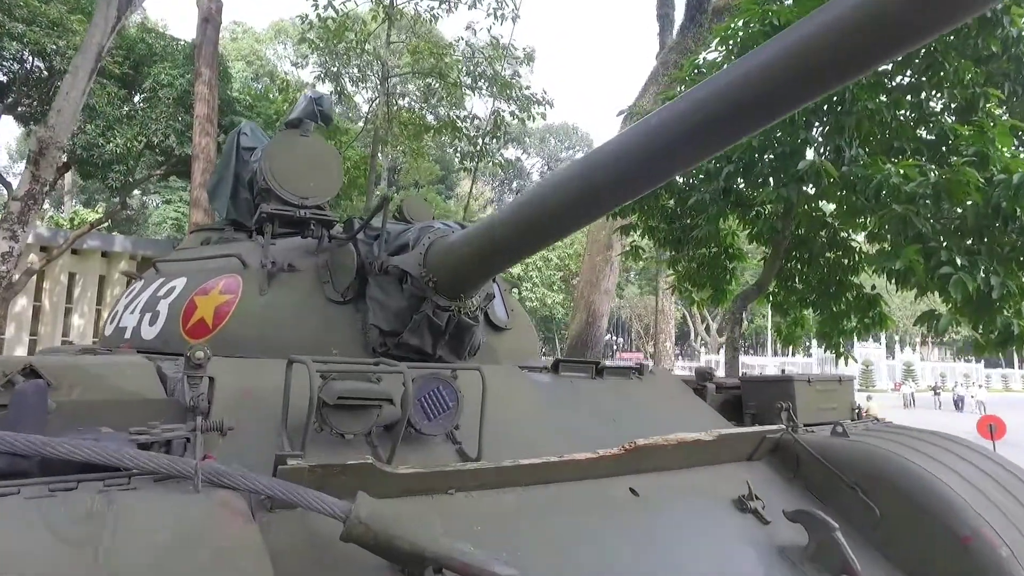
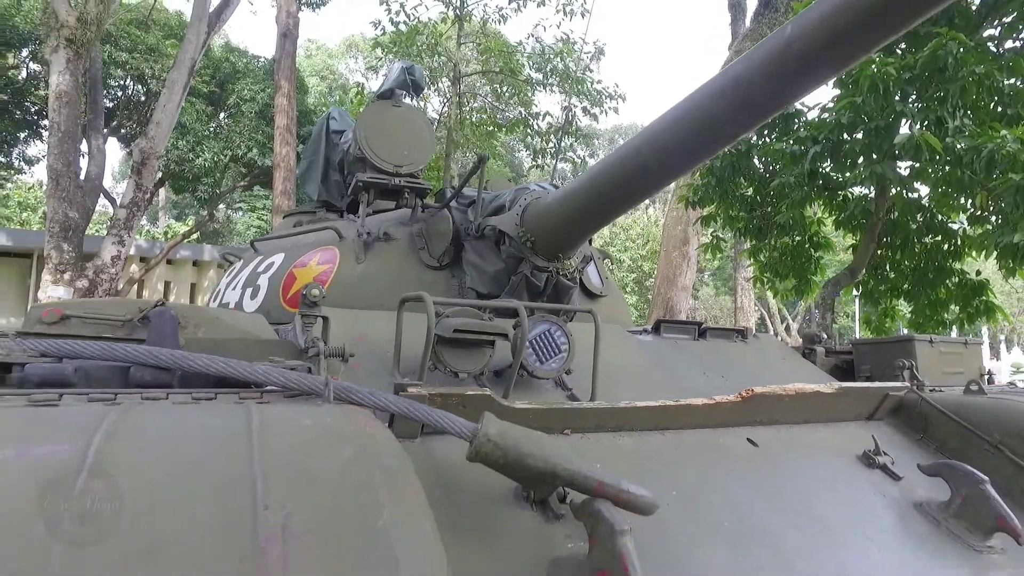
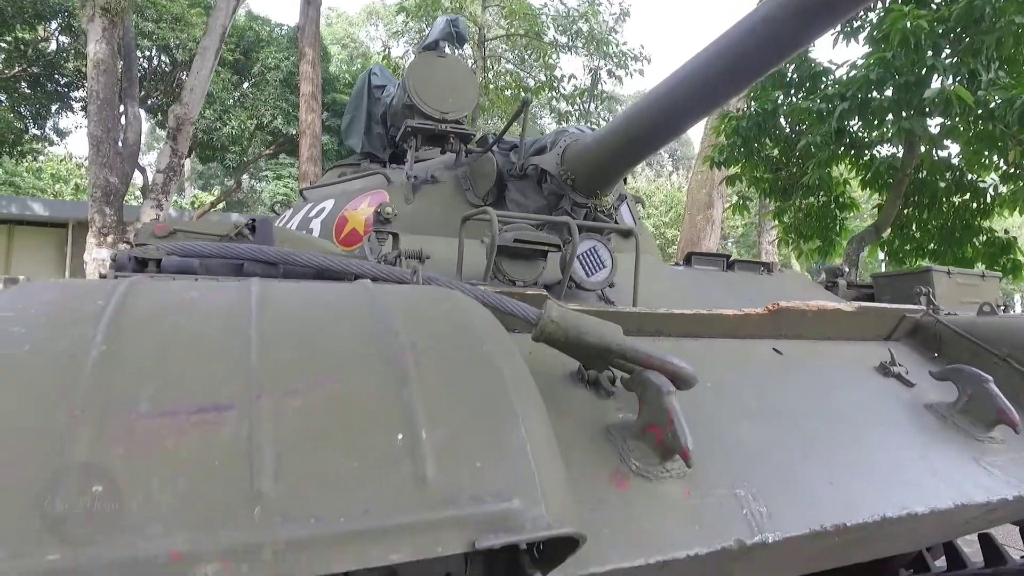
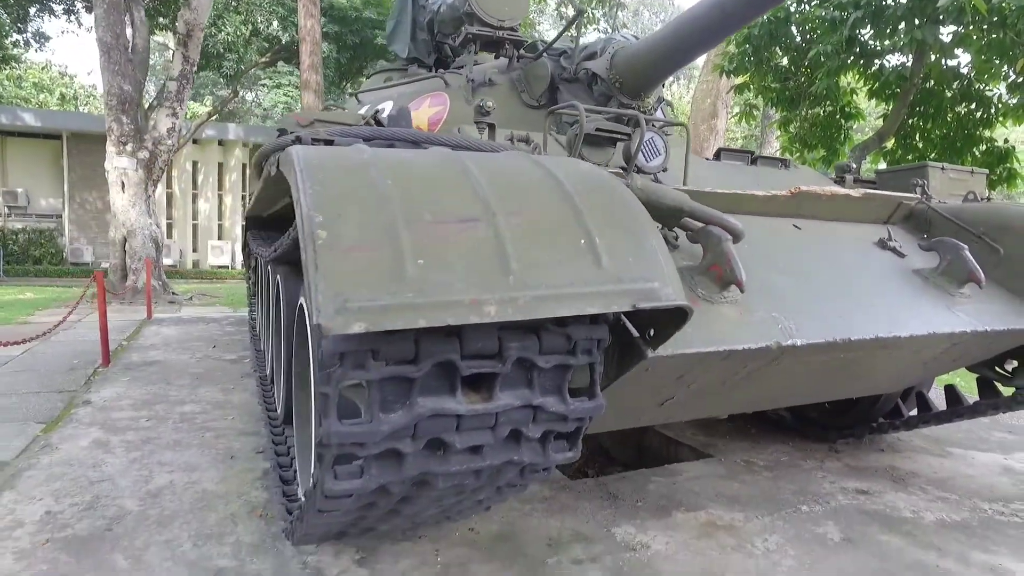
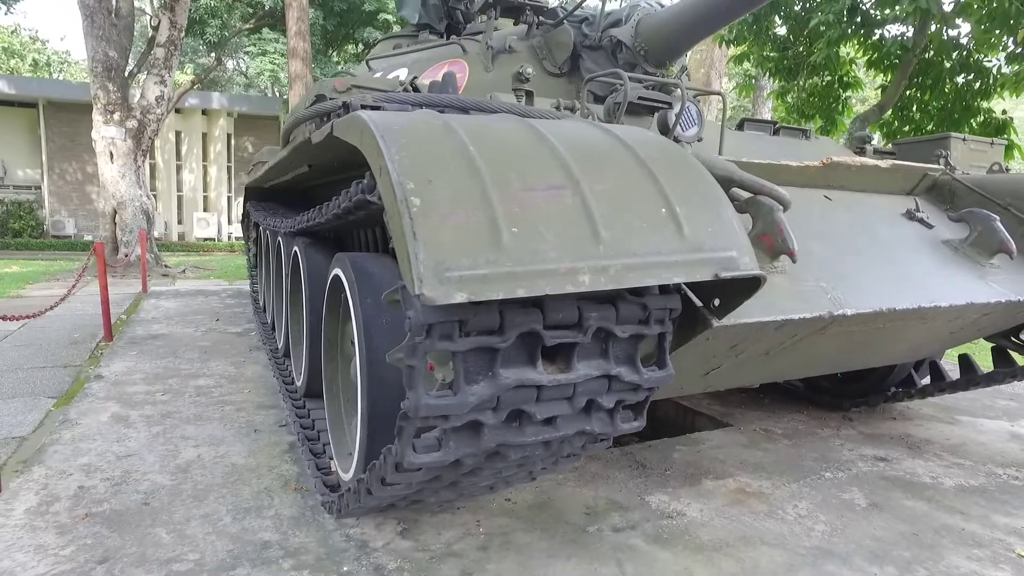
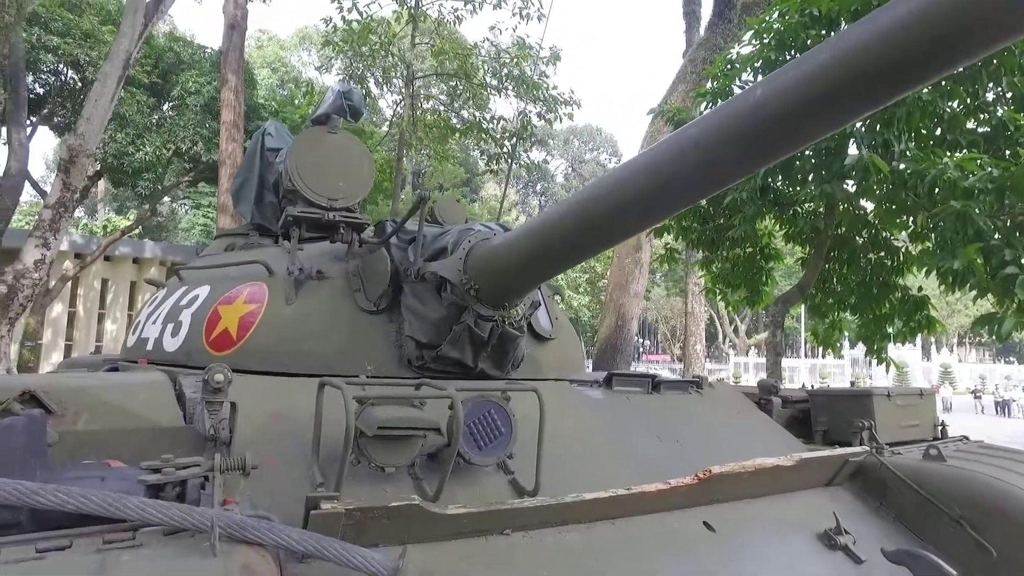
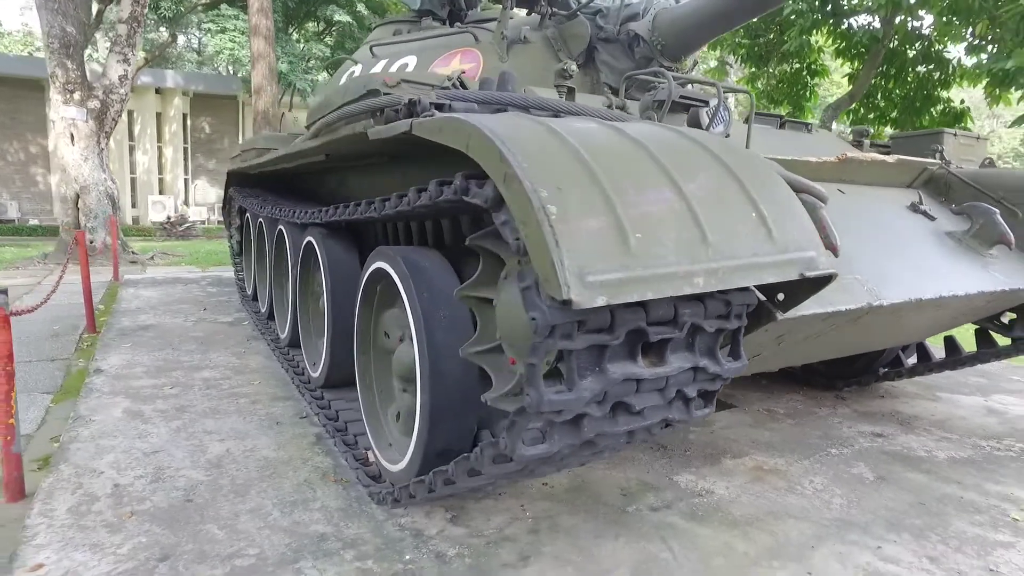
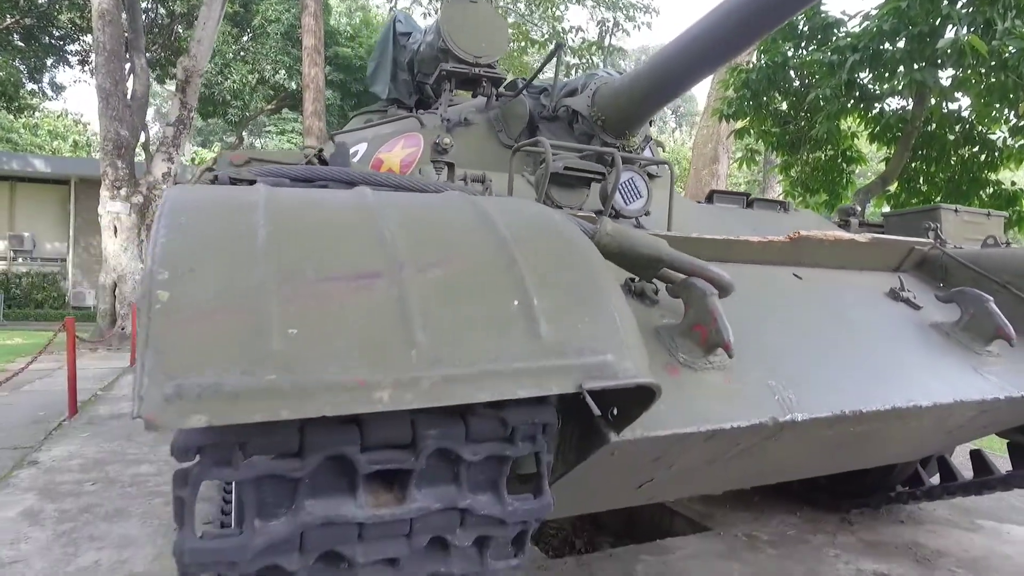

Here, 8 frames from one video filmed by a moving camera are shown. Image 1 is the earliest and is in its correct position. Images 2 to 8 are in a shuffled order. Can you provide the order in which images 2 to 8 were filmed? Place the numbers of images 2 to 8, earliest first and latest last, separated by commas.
6, 2, 3, 8, 4, 5, 7
